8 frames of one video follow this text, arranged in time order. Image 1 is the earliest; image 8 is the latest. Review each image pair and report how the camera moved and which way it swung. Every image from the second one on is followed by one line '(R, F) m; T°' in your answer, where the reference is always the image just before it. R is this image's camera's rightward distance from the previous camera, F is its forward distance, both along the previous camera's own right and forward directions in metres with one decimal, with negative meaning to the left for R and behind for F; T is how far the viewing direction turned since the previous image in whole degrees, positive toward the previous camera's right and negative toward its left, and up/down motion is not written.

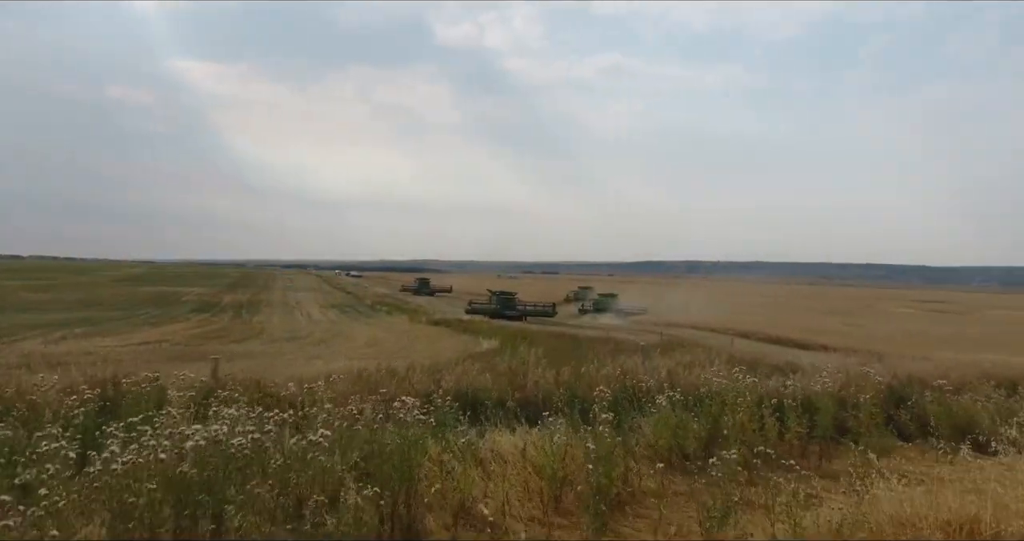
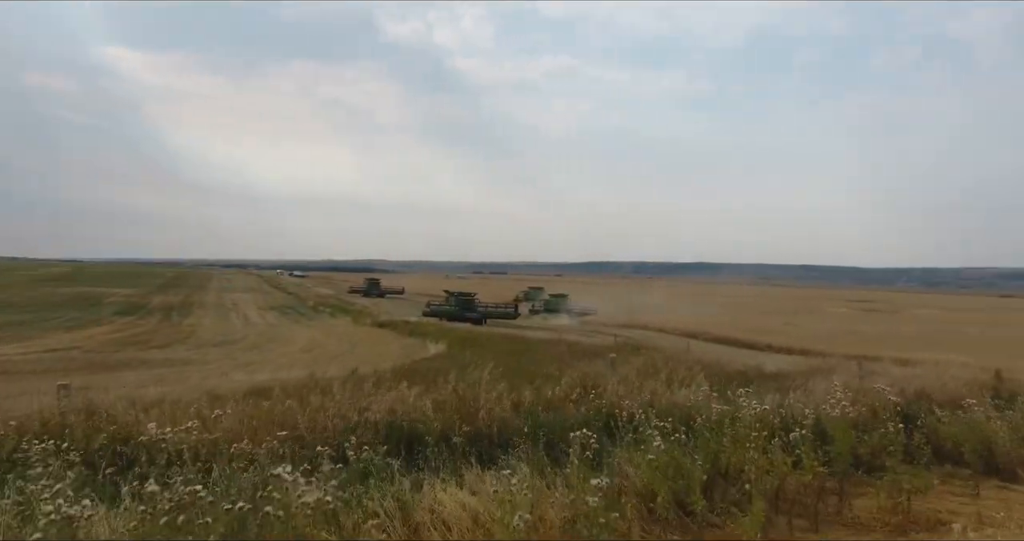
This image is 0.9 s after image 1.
(0.0, +1.8) m; +4°
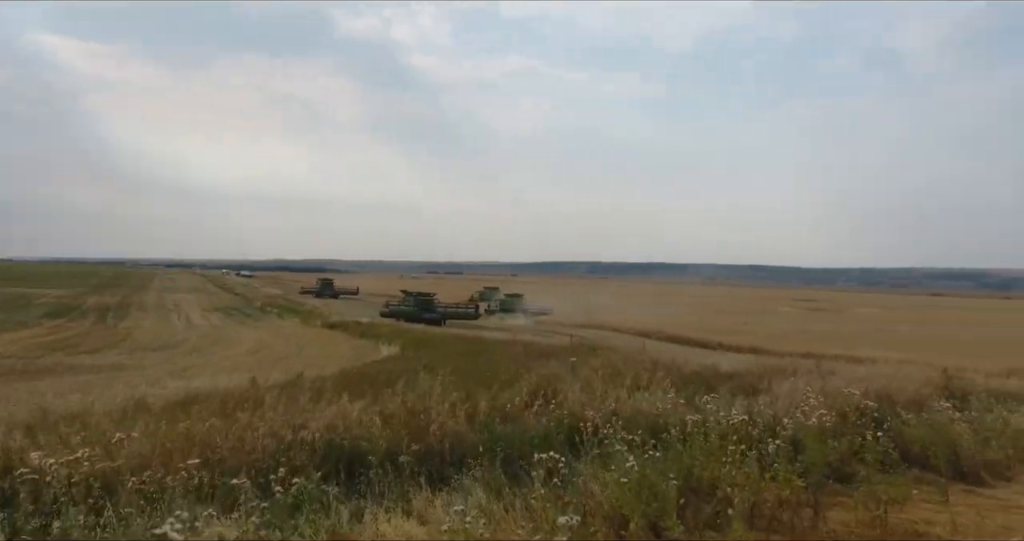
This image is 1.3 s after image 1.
(0.0, +0.6) m; +4°
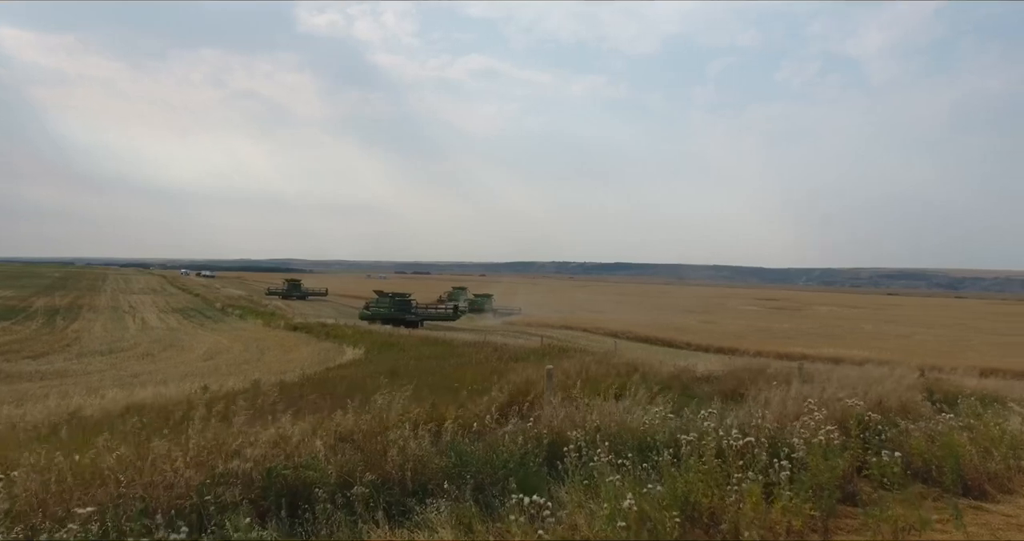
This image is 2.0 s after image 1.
(0.0, +0.8) m; +3°
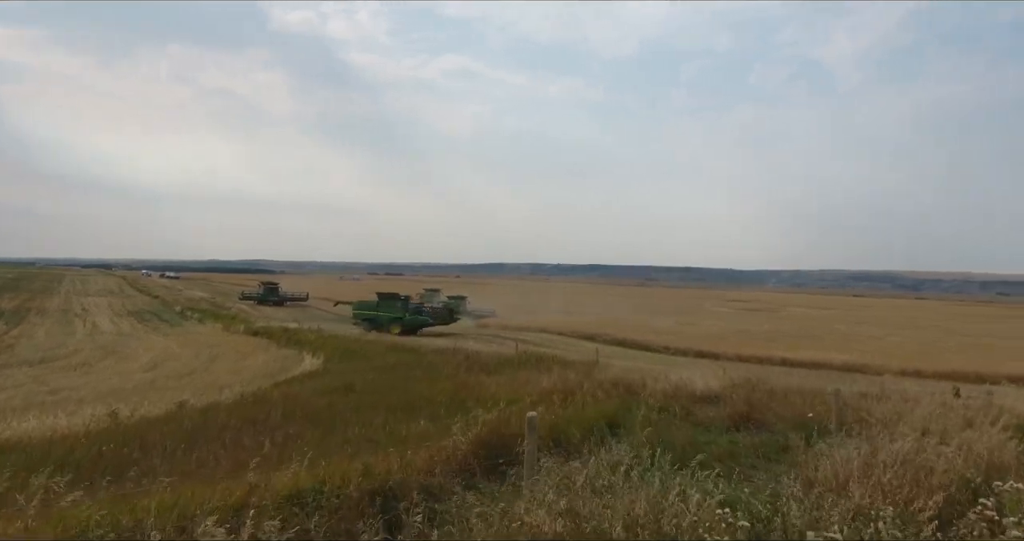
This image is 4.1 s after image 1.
(+0.1, +2.6) m; +2°
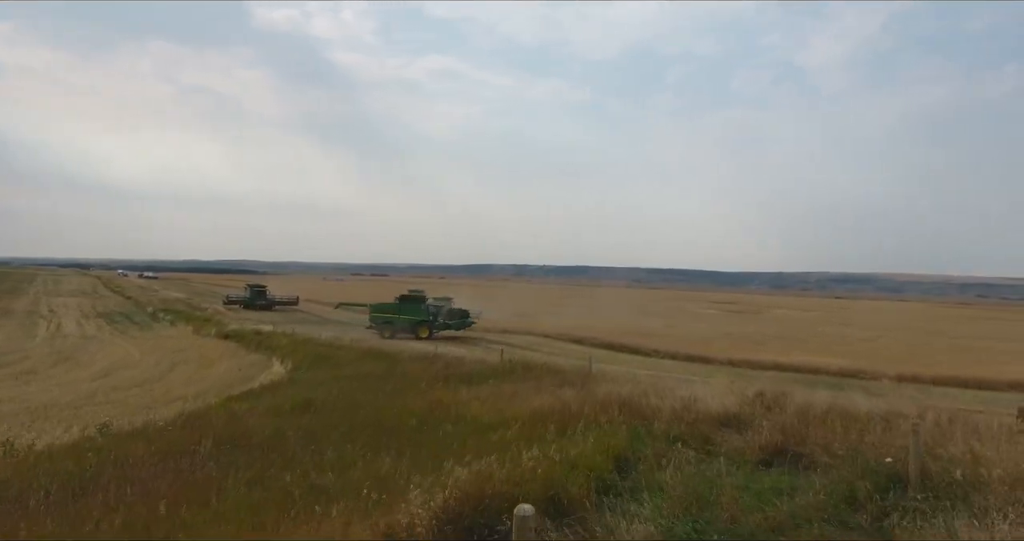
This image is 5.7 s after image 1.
(+0.1, +2.3) m; +1°
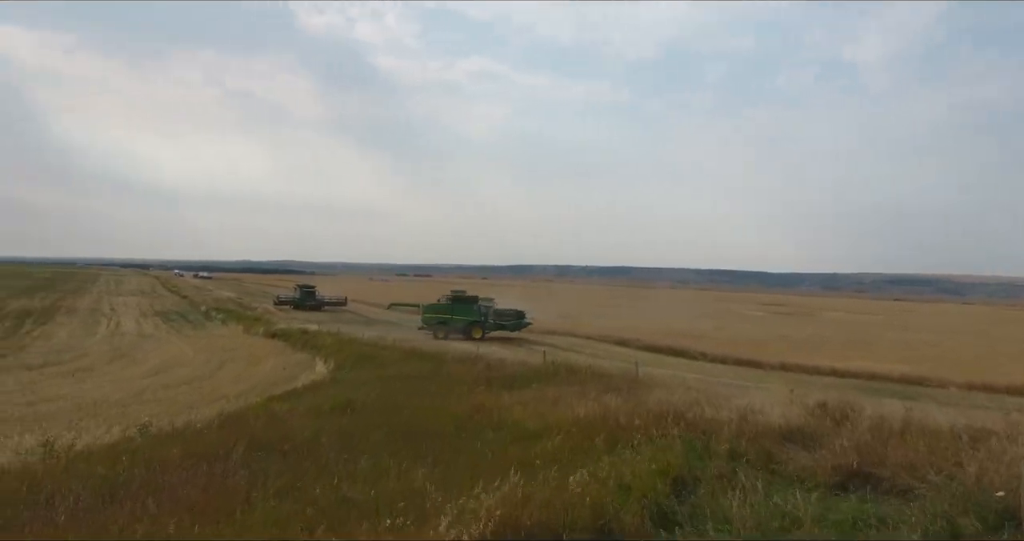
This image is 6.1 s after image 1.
(0.0, +0.6) m; -4°
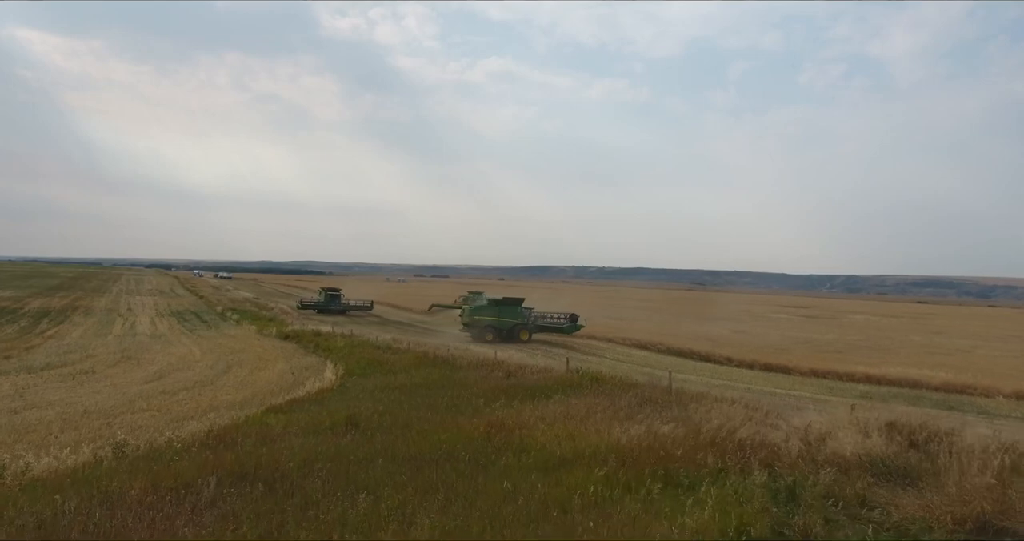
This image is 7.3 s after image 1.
(-0.1, +1.8) m; -2°
